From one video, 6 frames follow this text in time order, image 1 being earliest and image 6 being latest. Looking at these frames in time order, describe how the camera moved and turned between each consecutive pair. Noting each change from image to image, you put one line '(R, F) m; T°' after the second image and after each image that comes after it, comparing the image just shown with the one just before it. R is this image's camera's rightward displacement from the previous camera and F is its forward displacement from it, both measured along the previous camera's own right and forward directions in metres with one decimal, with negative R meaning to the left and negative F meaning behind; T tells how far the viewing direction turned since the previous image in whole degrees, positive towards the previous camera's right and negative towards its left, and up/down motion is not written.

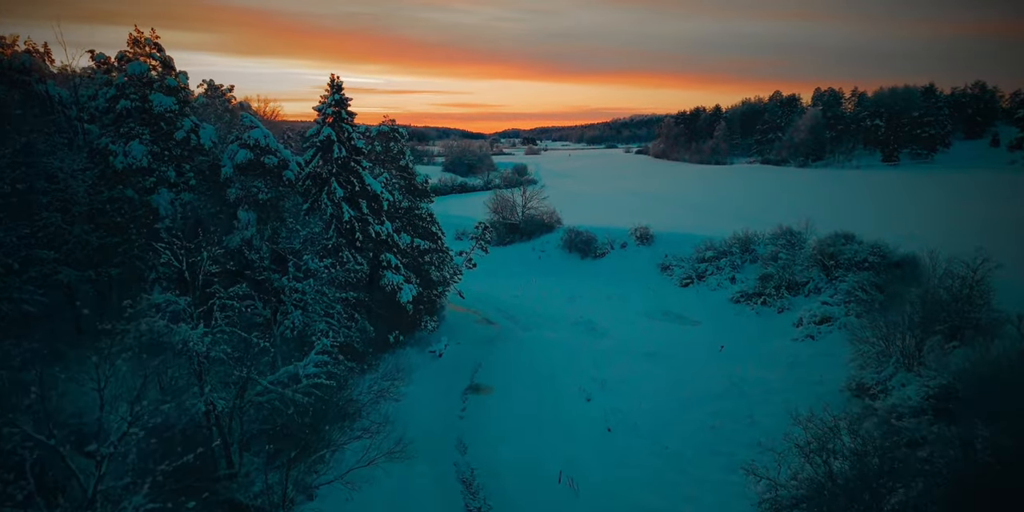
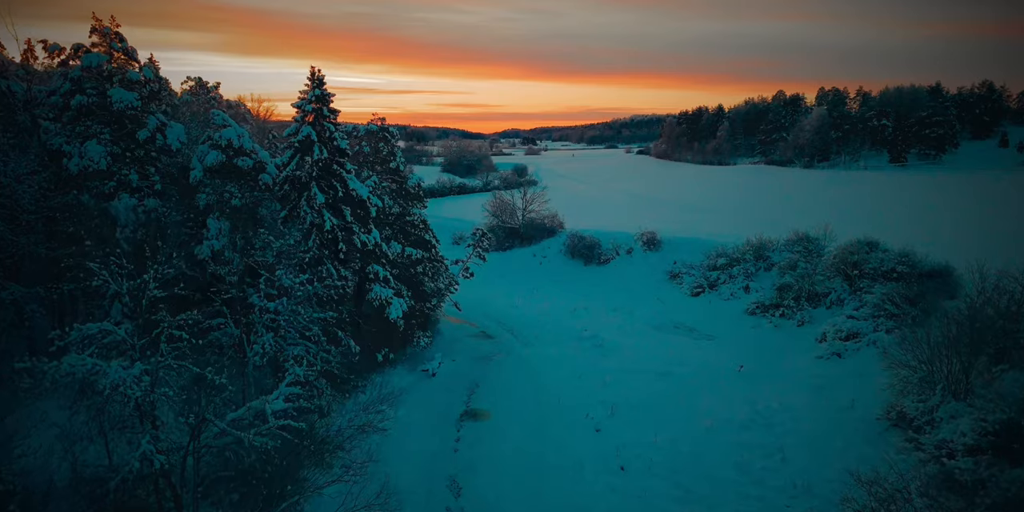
(0.0, +2.0) m; 0°
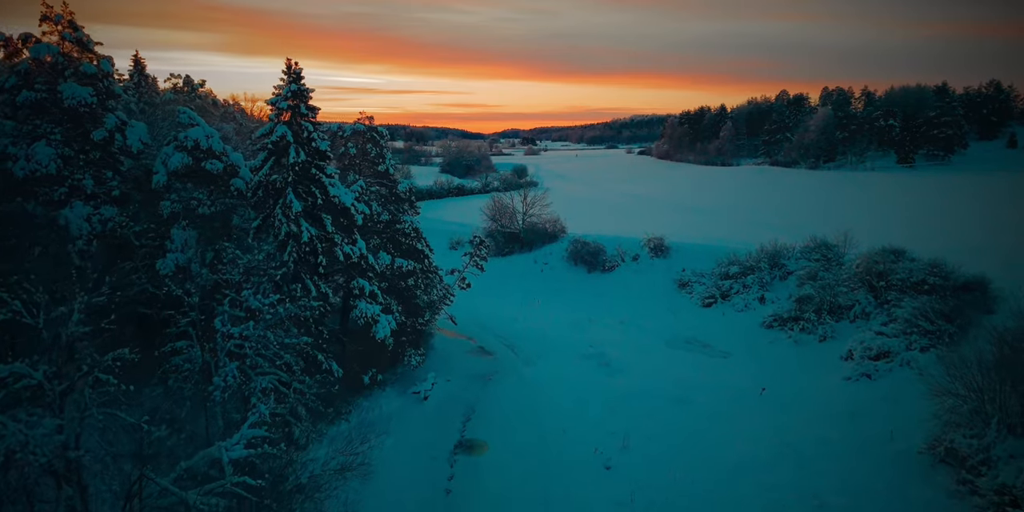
(0.0, +1.9) m; 0°
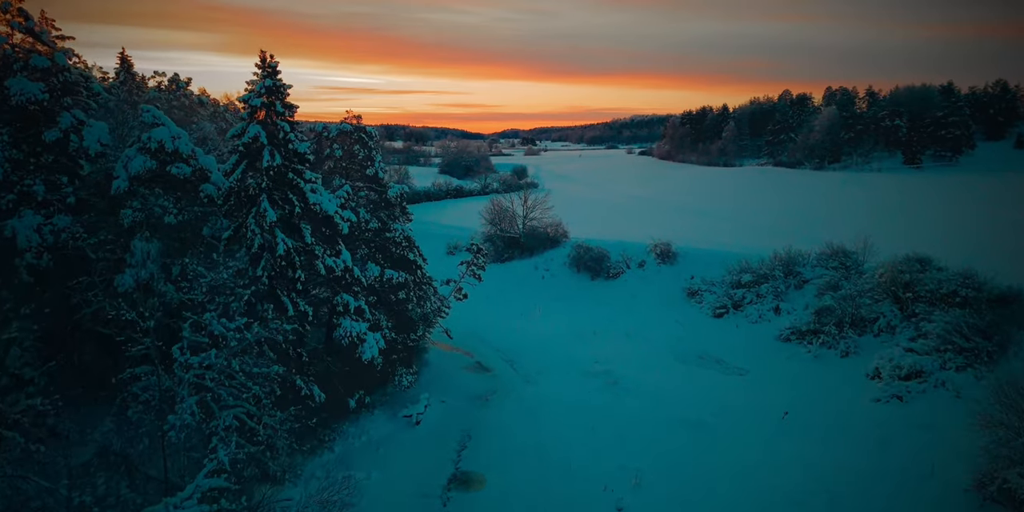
(0.0, +1.7) m; 0°
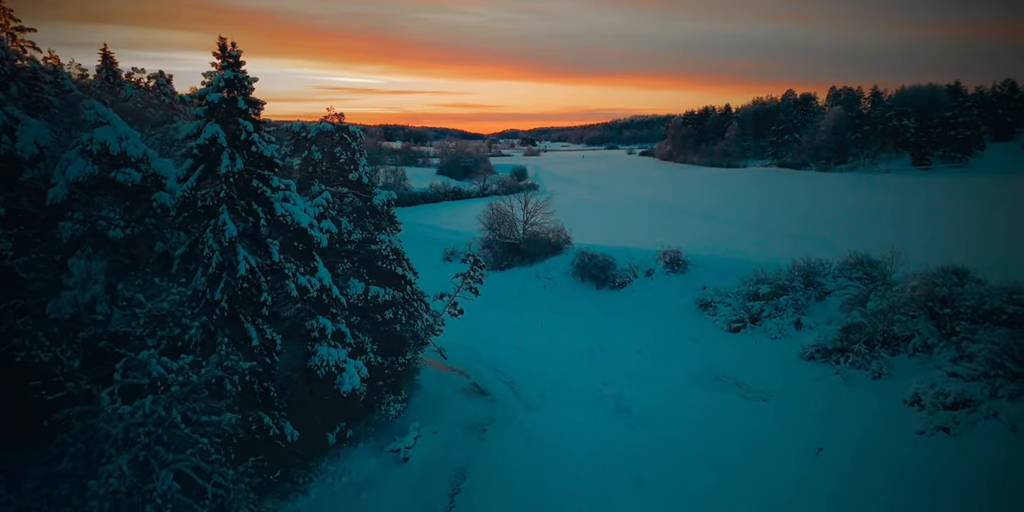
(0.0, +2.1) m; 0°
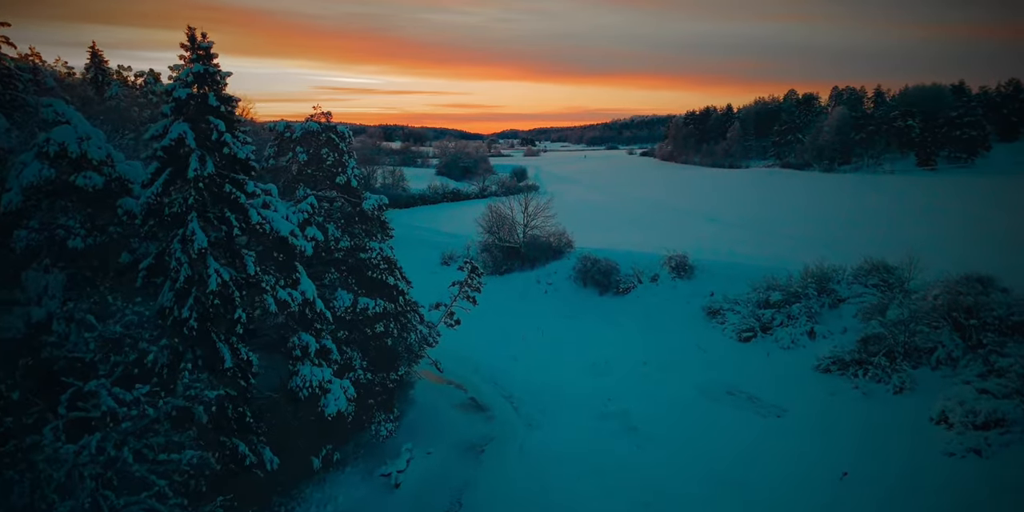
(0.0, +1.2) m; 0°
